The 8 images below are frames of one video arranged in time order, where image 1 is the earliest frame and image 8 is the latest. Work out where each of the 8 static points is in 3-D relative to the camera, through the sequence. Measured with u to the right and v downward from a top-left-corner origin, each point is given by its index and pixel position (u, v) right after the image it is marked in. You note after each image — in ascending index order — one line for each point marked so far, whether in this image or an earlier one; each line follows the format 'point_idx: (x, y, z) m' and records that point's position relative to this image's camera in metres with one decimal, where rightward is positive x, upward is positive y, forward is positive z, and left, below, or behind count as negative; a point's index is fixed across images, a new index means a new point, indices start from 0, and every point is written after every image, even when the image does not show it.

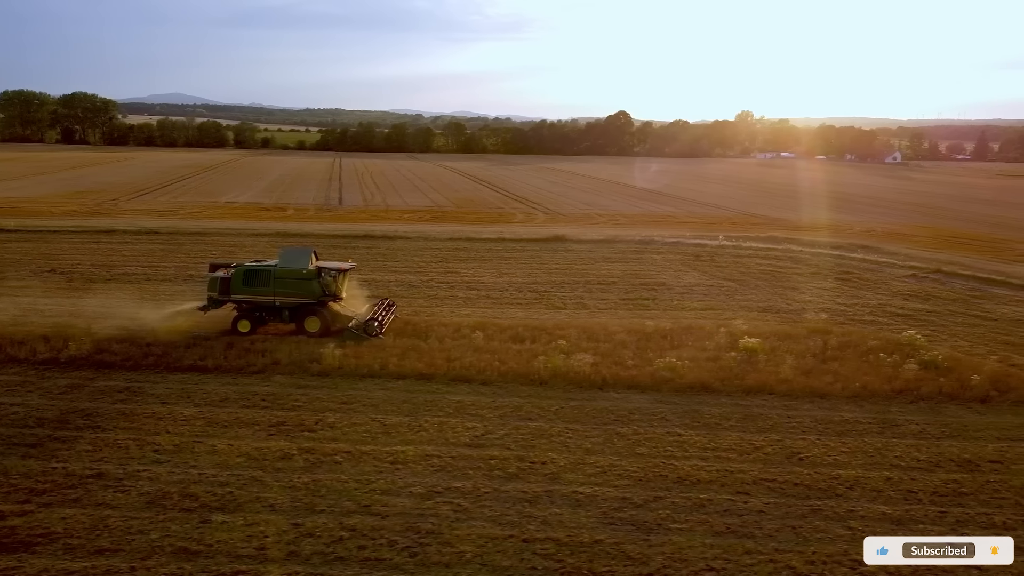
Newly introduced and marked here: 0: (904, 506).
0: (+3.7, -2.1, +7.7) m
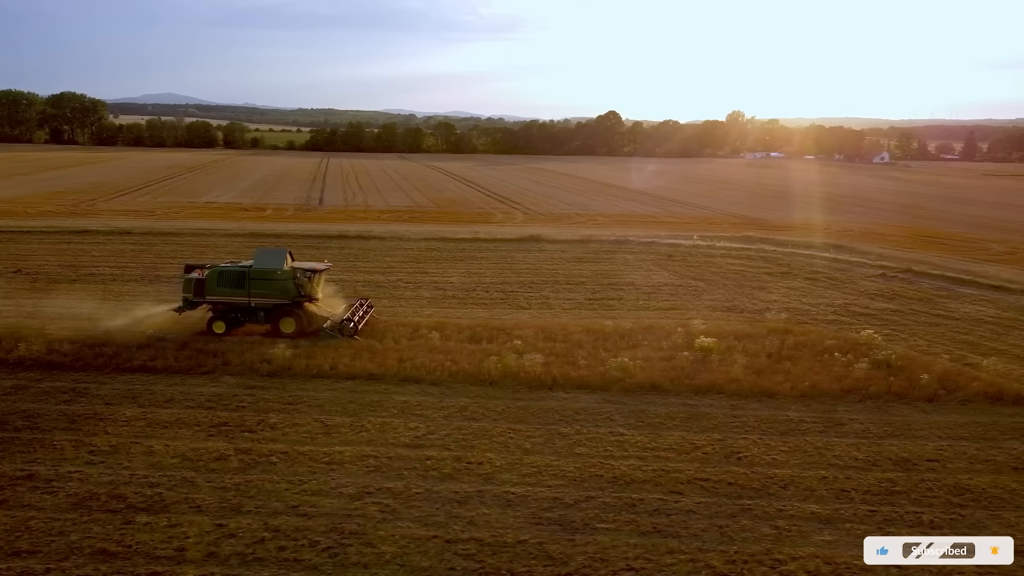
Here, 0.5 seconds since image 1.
0: (+3.1, -2.1, +7.7) m
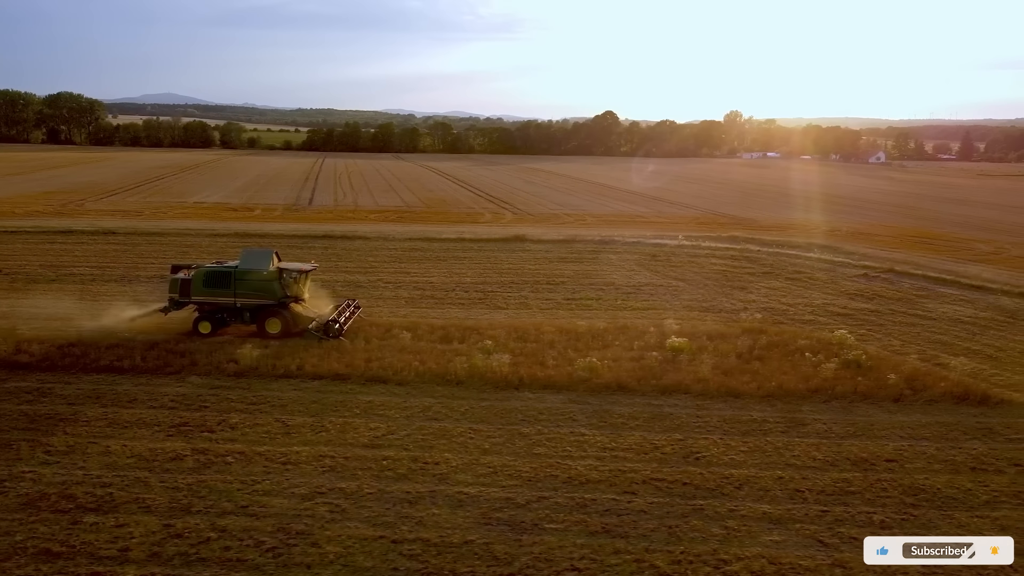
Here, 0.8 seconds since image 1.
0: (+2.6, -2.1, +7.7) m
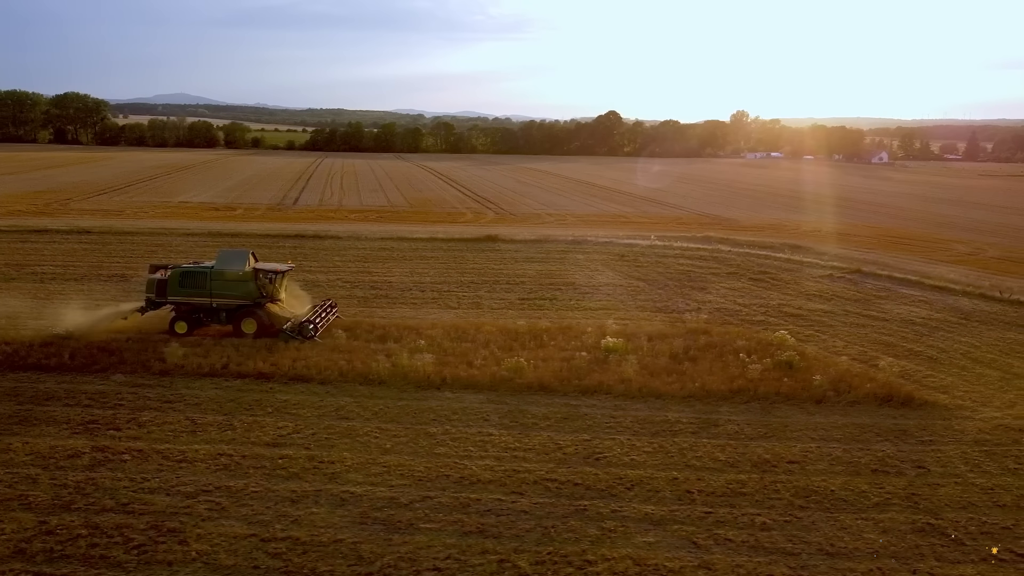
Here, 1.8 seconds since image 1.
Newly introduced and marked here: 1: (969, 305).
0: (+1.5, -2.1, +7.7) m
1: (+9.6, -0.4, +17.0) m
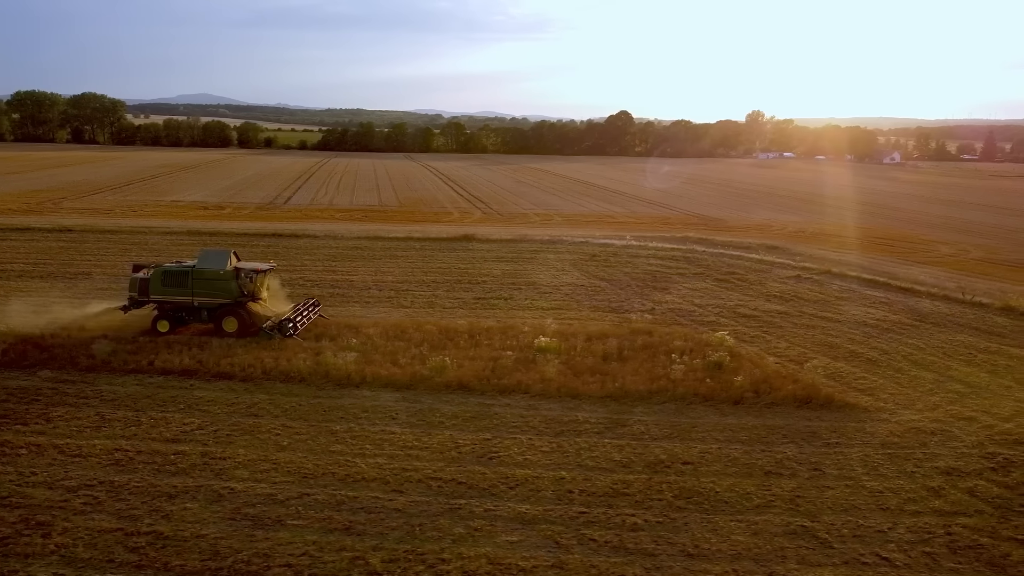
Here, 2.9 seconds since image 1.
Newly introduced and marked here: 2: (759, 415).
0: (+0.3, -2.1, +7.7) m
1: (+8.6, -0.4, +16.8) m
2: (+3.1, -1.6, +10.2) m
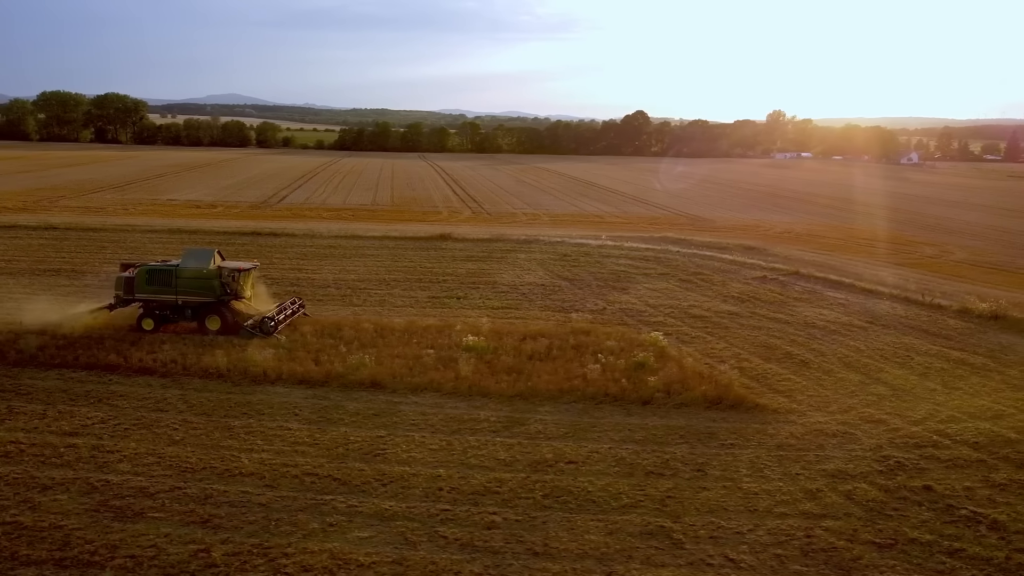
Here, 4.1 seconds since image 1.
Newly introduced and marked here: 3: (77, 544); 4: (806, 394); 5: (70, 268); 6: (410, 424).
0: (-1.0, -2.1, +7.7) m
1: (+7.6, -0.4, +16.6) m
2: (+1.9, -1.6, +10.2) m
3: (-3.7, -2.2, +6.9) m
4: (+4.1, -1.5, +11.2) m
5: (-10.7, +0.5, +19.6) m
6: (-1.2, -1.6, +9.8) m
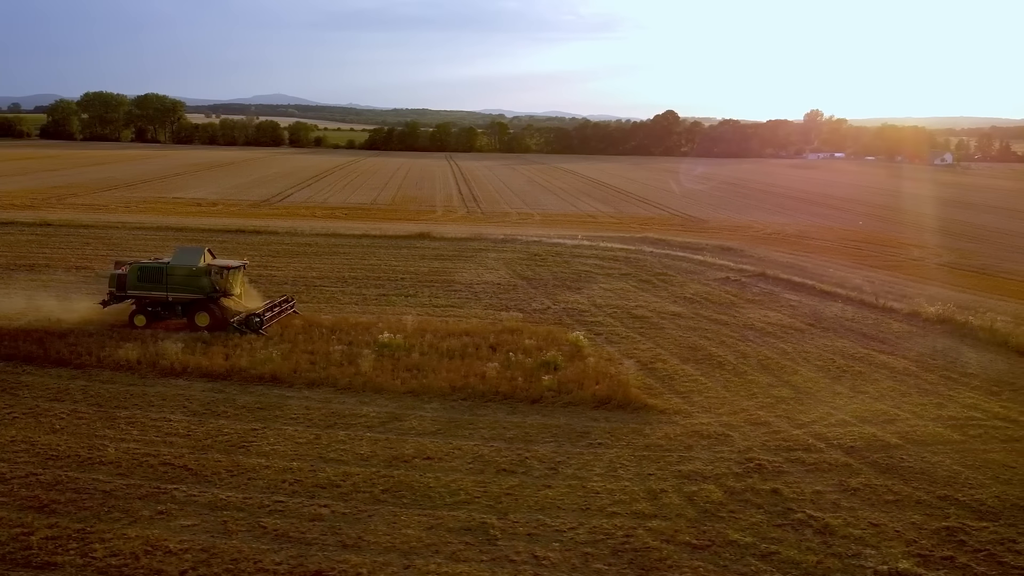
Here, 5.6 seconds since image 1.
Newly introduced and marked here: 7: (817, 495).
0: (-2.6, -2.0, +7.9) m
1: (+6.5, -0.5, +16.3) m
2: (+0.4, -1.6, +10.2) m
3: (-5.3, -2.1, +7.2) m
4: (+2.7, -1.5, +11.2) m
5: (-11.7, +0.6, +20.2) m
6: (-2.7, -1.6, +9.9) m
7: (+3.1, -2.1, +8.1) m
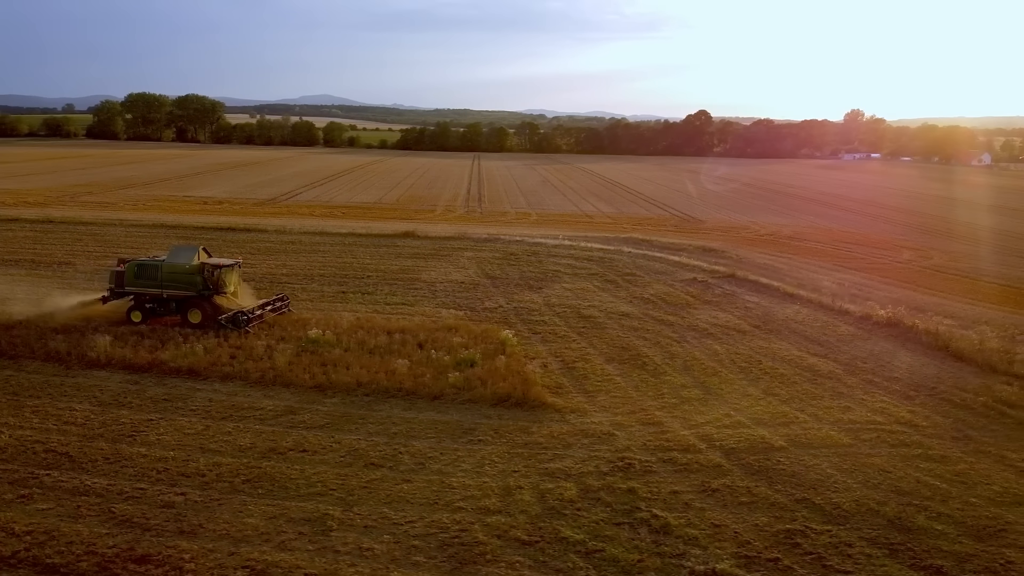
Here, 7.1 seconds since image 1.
0: (-4.0, -2.0, +8.2) m
1: (+5.5, -0.5, +16.1) m
2: (-0.9, -1.6, +10.3) m
3: (-6.8, -2.0, +7.6) m
4: (+1.4, -1.5, +11.2) m
5: (-12.5, +0.8, +21.0) m
6: (-4.1, -1.5, +10.2) m
7: (+1.6, -2.1, +8.1) m
